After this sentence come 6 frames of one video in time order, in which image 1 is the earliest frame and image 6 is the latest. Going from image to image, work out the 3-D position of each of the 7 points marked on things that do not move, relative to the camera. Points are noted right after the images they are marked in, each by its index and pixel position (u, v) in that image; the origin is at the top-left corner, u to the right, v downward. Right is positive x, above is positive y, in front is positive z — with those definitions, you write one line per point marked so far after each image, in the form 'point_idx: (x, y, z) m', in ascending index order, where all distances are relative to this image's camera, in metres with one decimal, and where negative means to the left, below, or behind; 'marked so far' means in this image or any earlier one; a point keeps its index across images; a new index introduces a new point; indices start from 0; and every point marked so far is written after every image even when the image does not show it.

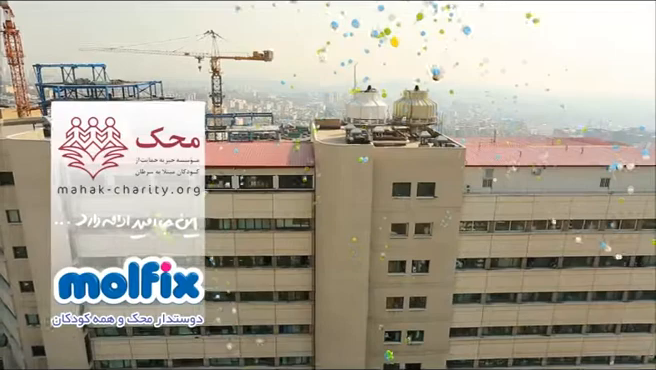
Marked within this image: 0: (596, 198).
0: (+6.1, -0.3, +9.8) m
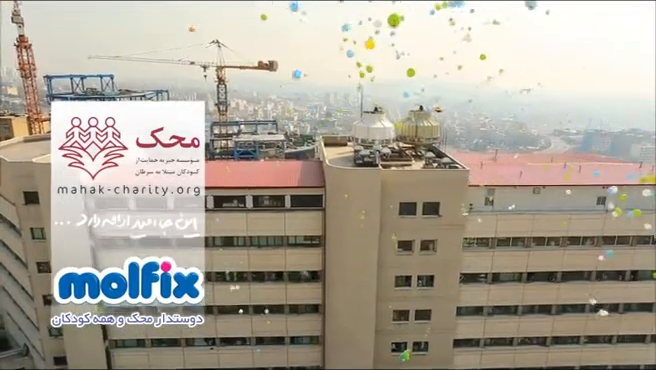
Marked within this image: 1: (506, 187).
0: (+6.3, -0.7, +10.3) m
1: (+4.2, -0.1, +10.1) m
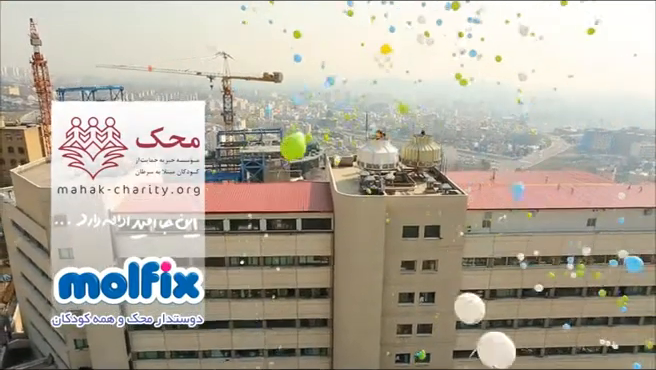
0: (+6.5, -1.3, +11.0) m
1: (+4.4, -0.6, +10.8) m
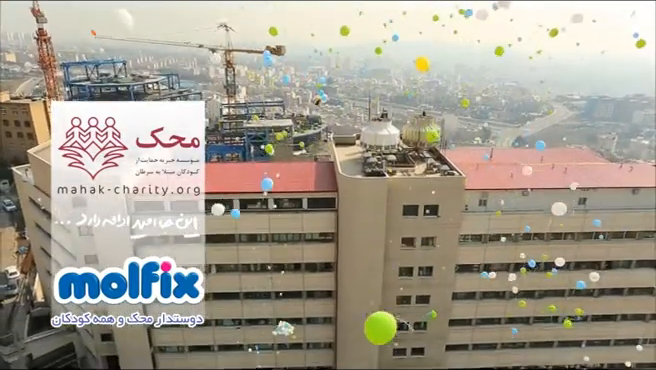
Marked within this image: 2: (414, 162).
0: (+6.7, -0.8, +11.6) m
1: (+4.5, -0.1, +11.4) m
2: (+2.5, +0.7, +12.4) m
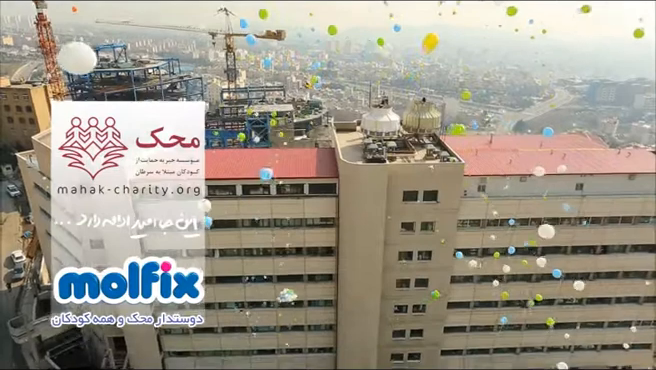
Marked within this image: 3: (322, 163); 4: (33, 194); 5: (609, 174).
0: (+6.7, -0.4, +11.8) m
1: (+4.6, +0.2, +11.6) m
2: (+2.5, +1.1, +12.5) m
3: (-0.2, +0.6, +12.1) m
4: (-10.1, -0.3, +14.6) m
5: (+7.7, +0.3, +11.6) m
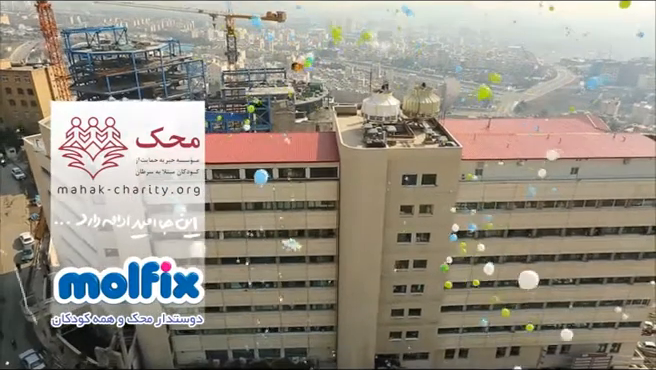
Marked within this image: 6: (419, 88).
0: (+6.7, 0.0, +12.1) m
1: (+4.6, +0.7, +11.8) m
2: (+2.5, +1.6, +12.7) m
3: (-0.2, +1.1, +12.4) m
4: (-10.0, +0.3, +14.9) m
5: (+7.7, +0.7, +11.9) m
6: (+2.8, +3.1, +13.4) m
